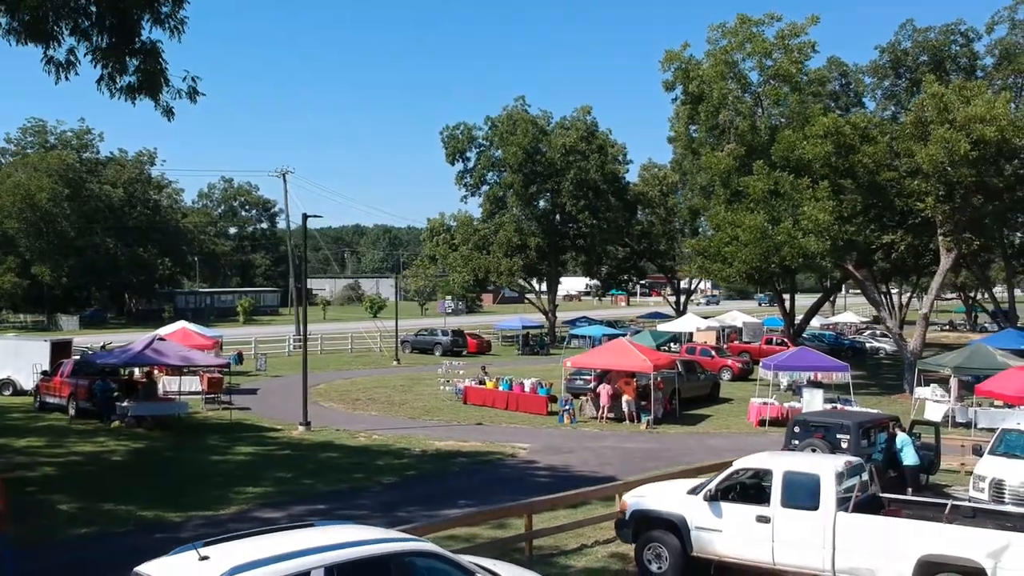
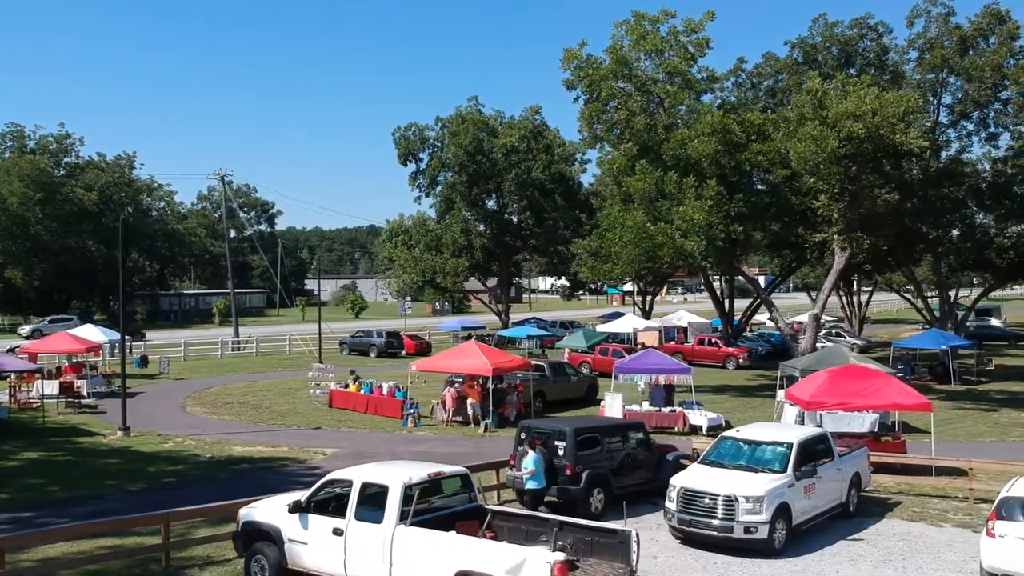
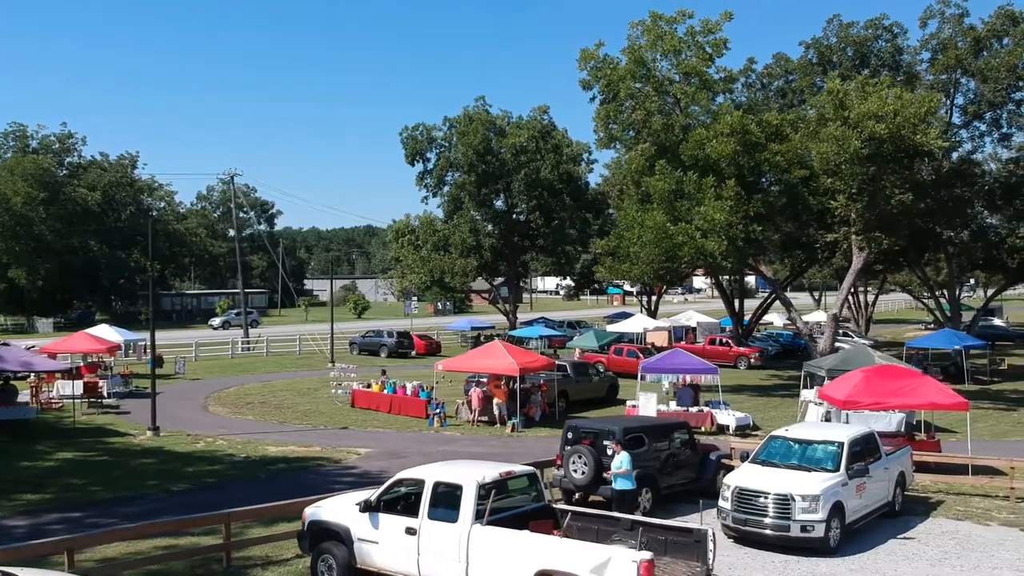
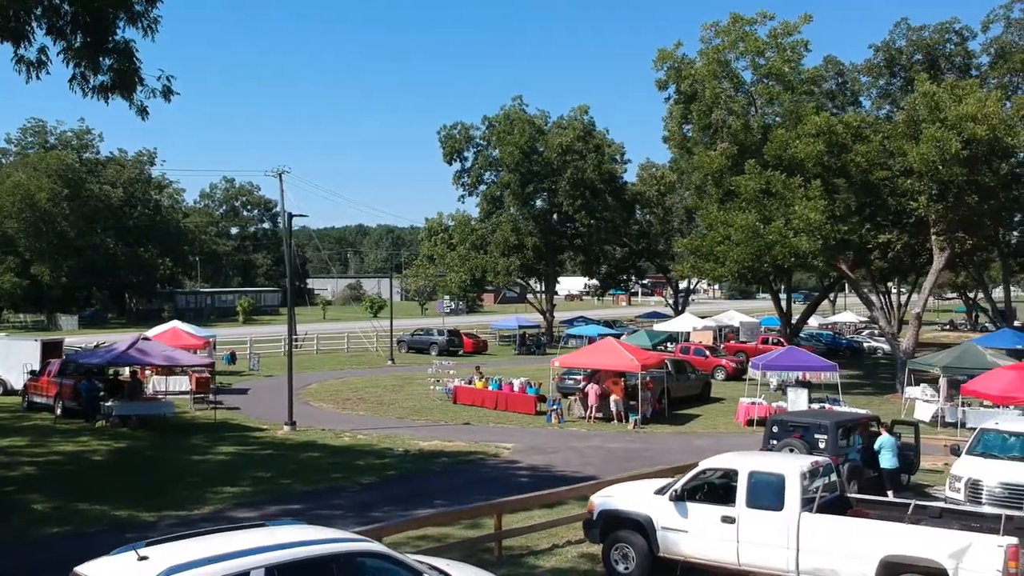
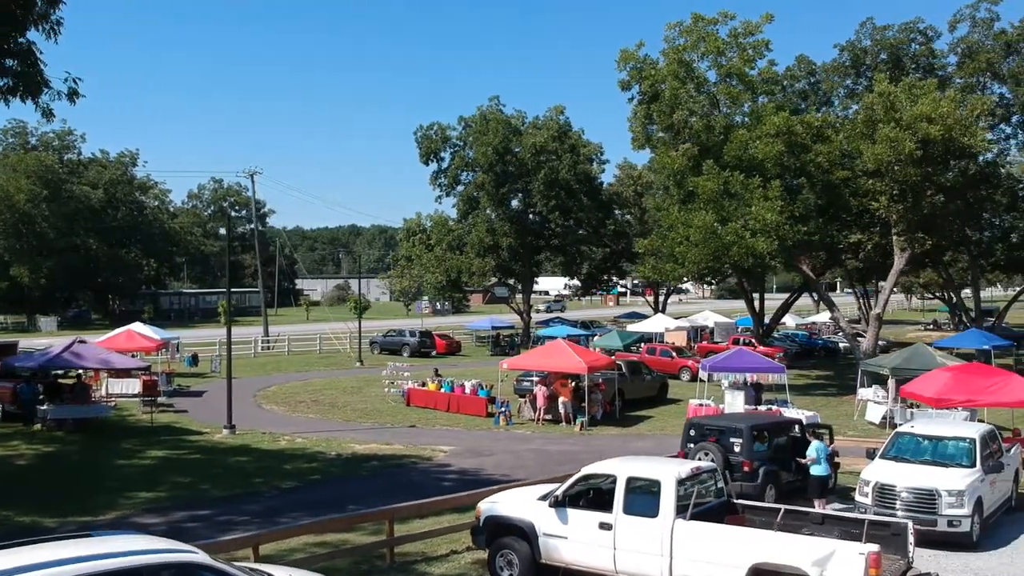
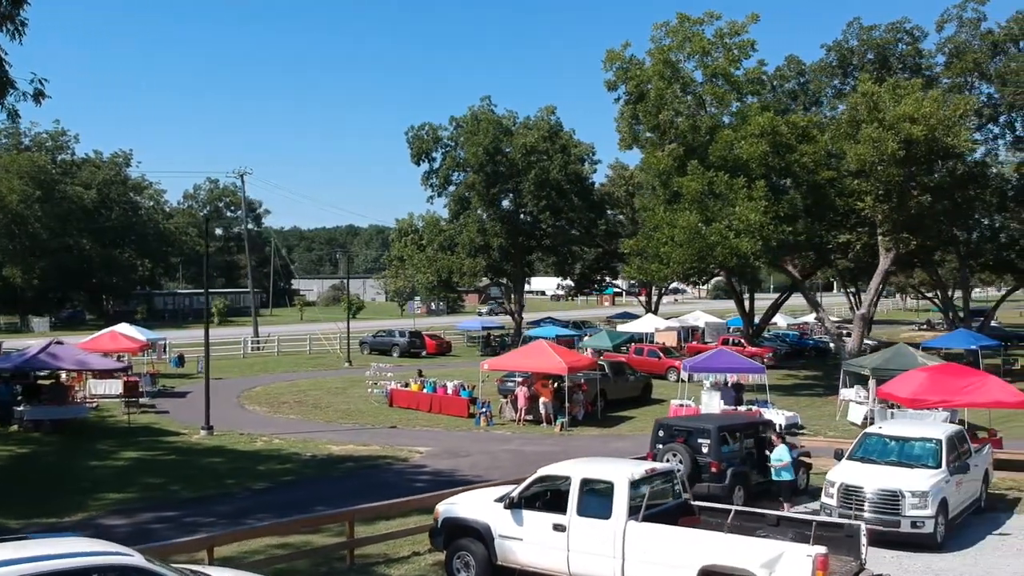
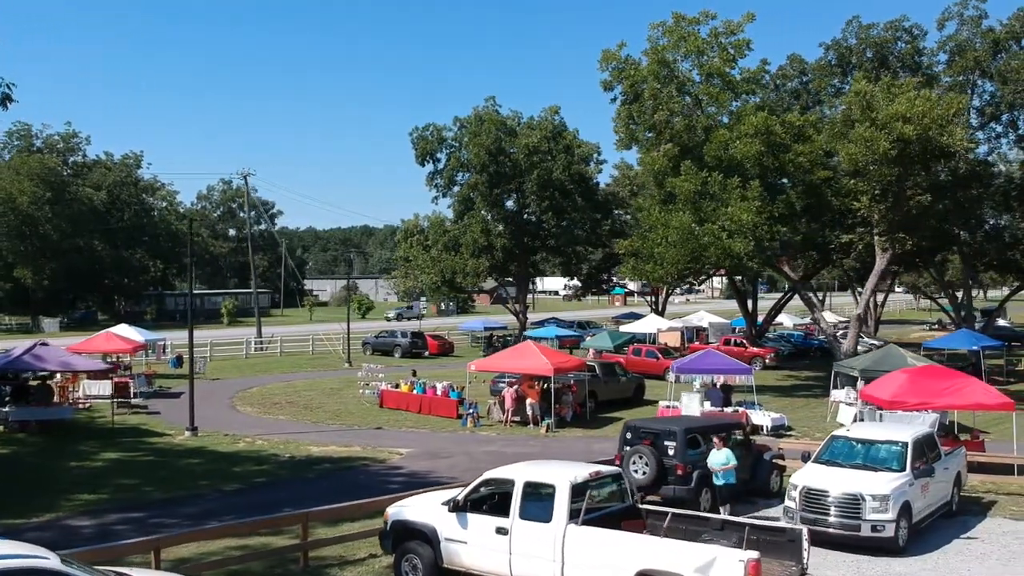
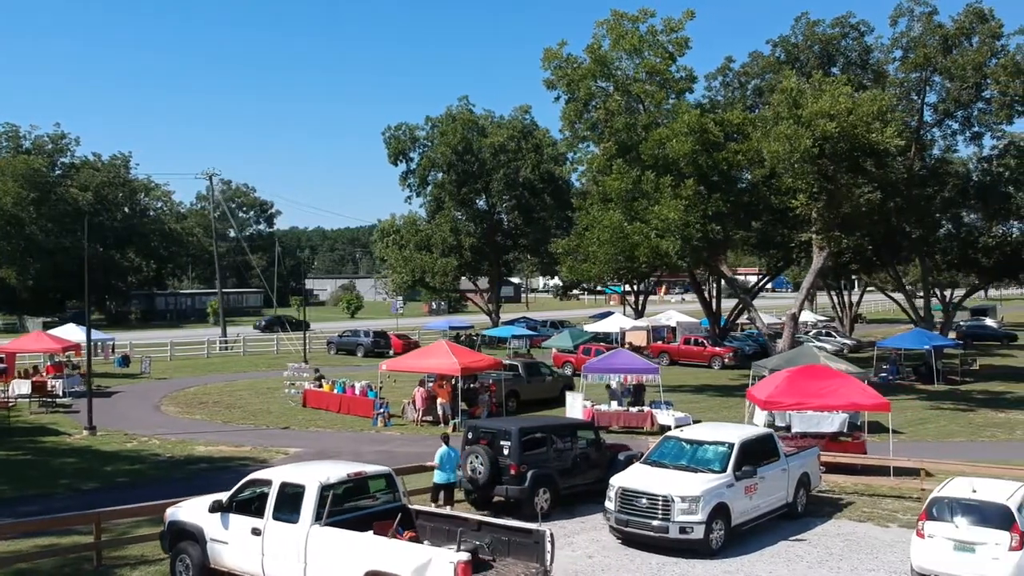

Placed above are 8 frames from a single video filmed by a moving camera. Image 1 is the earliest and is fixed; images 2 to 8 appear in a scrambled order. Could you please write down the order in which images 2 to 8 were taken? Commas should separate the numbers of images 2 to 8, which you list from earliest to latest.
4, 5, 6, 7, 3, 2, 8
